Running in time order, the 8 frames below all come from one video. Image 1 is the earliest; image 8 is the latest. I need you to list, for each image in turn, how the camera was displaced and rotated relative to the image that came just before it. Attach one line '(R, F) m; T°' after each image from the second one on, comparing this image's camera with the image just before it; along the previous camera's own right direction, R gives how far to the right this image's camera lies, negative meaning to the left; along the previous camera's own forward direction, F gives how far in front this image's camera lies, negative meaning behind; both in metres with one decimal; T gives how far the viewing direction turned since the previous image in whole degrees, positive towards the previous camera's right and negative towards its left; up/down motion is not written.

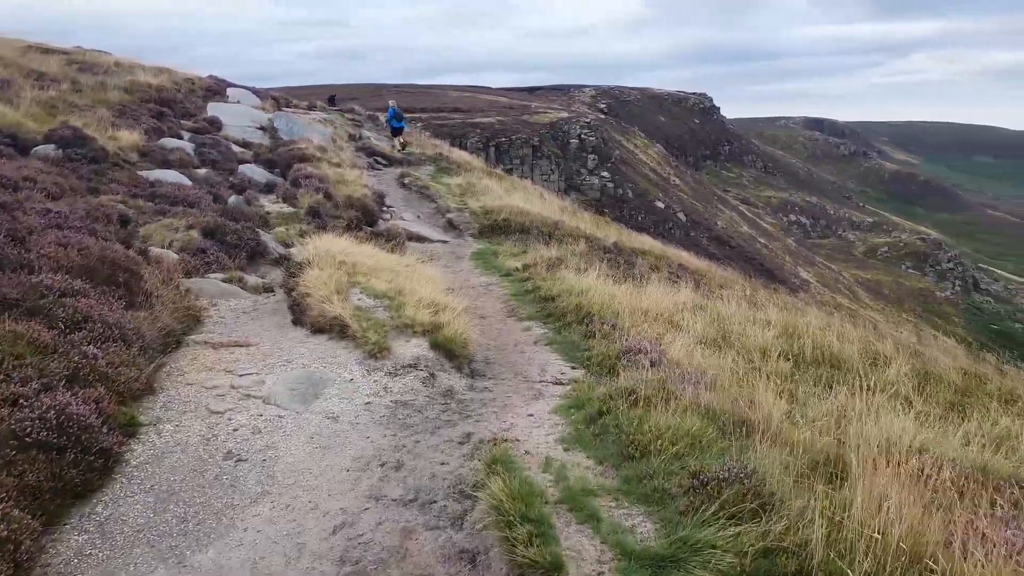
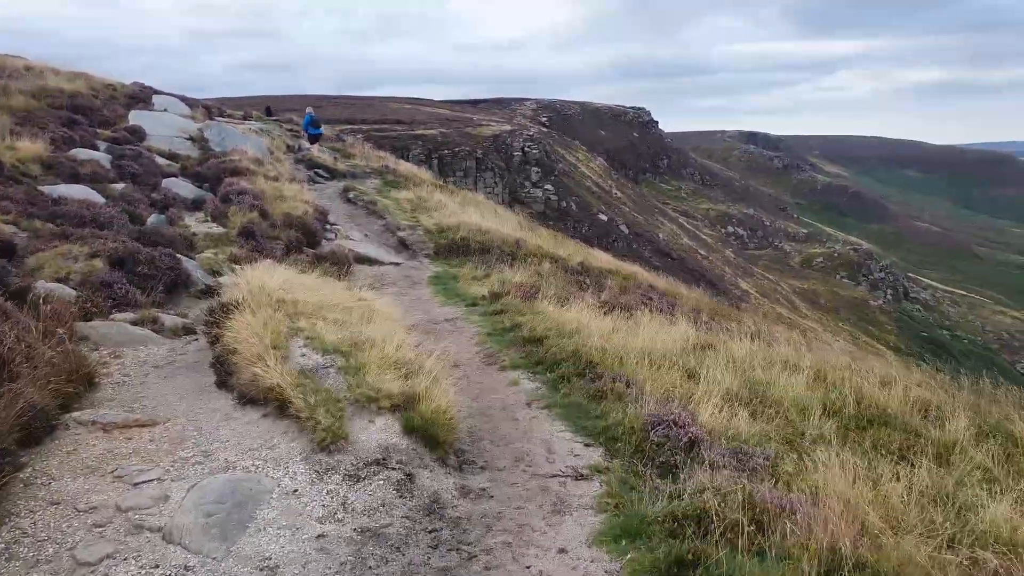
(-0.4, +1.7) m; +4°
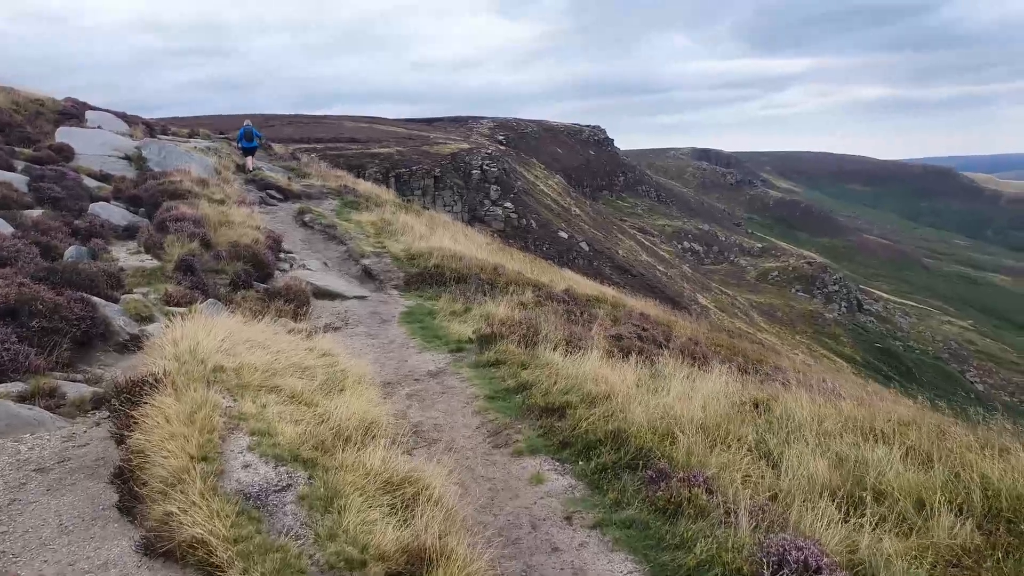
(-0.4, +1.9) m; +3°
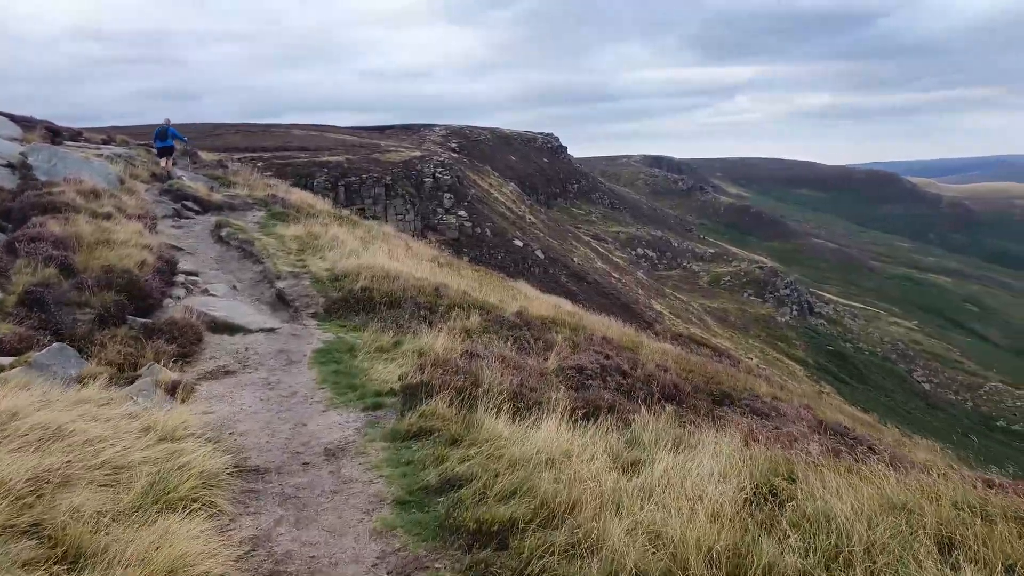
(+0.2, +2.2) m; +3°
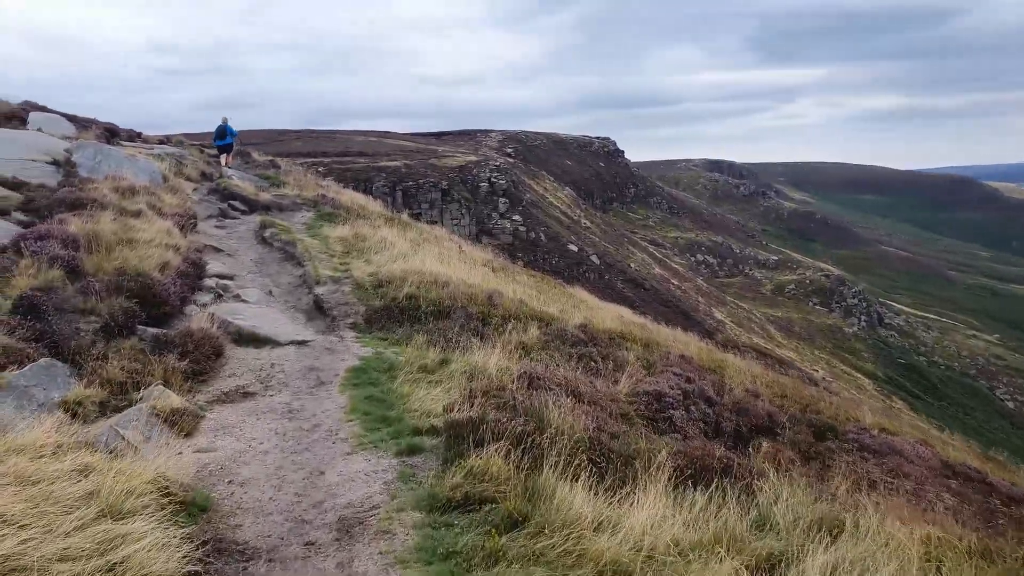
(-0.2, +1.7) m; -4°
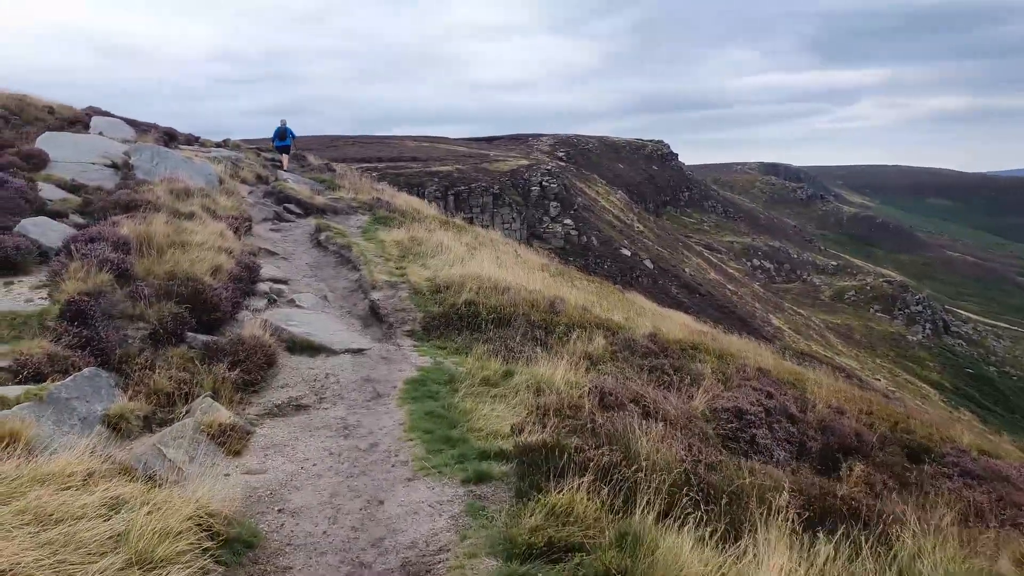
(-0.2, +0.7) m; -4°
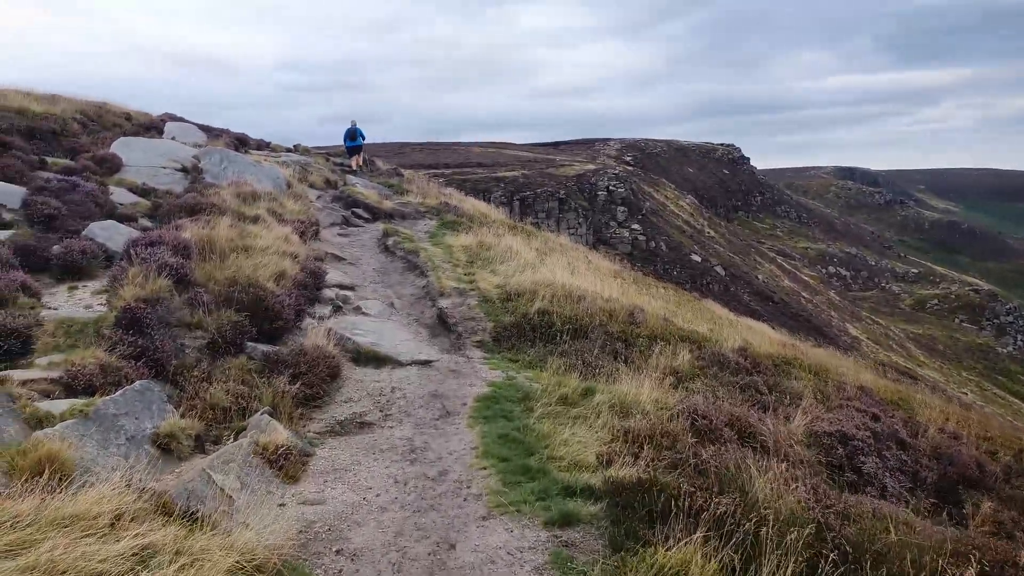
(-0.2, +0.7) m; -5°
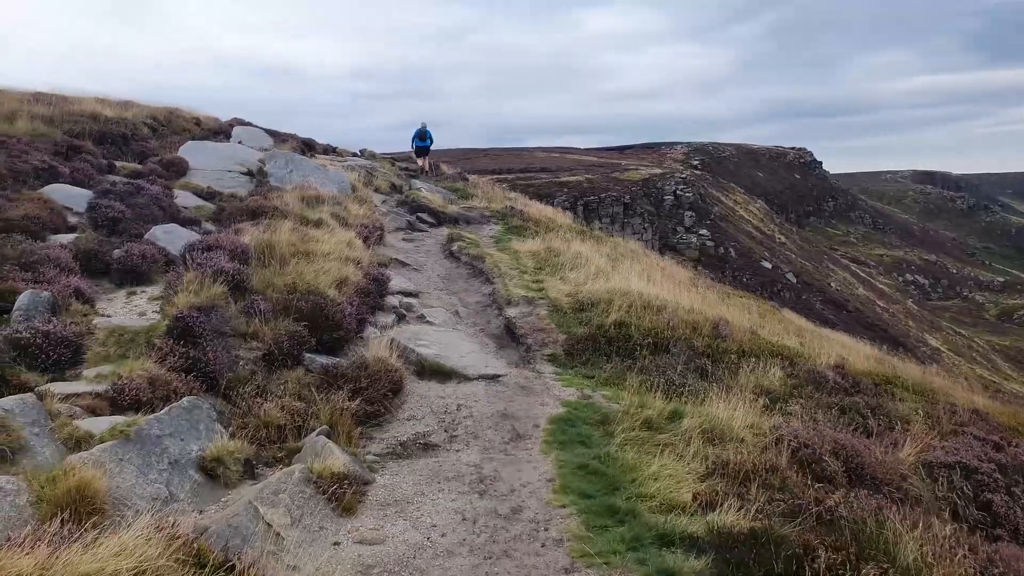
(-0.2, +0.7) m; -5°
